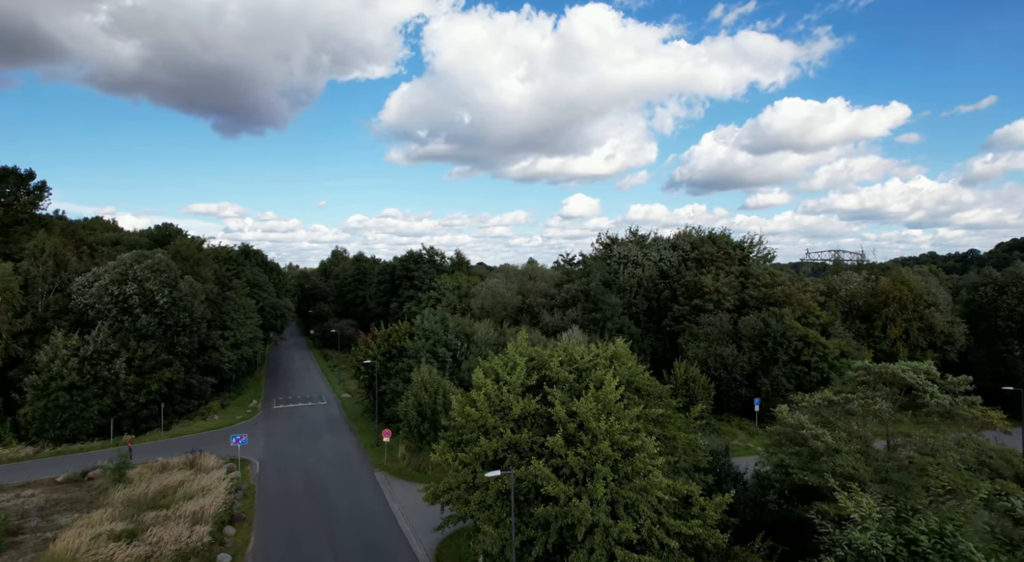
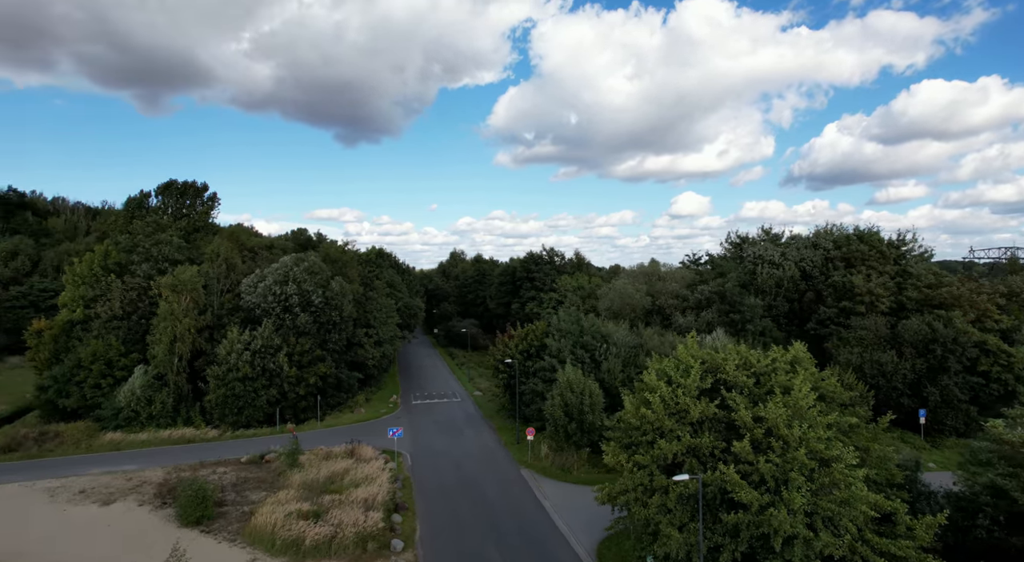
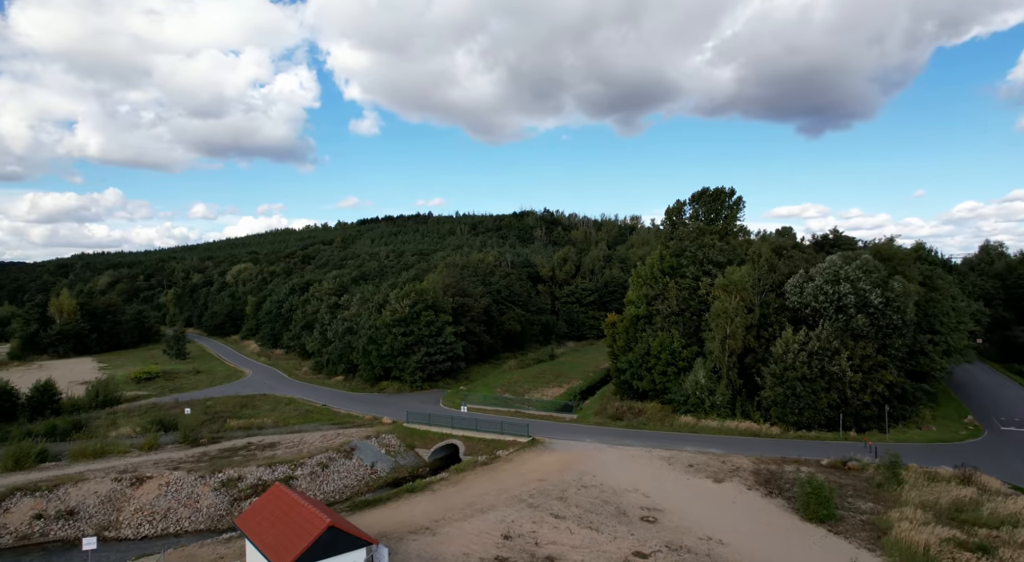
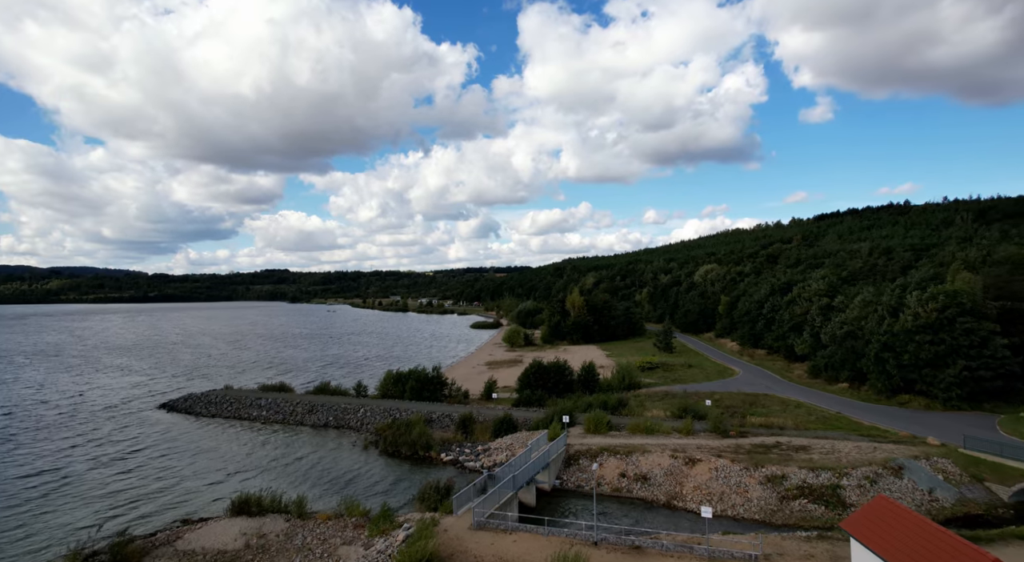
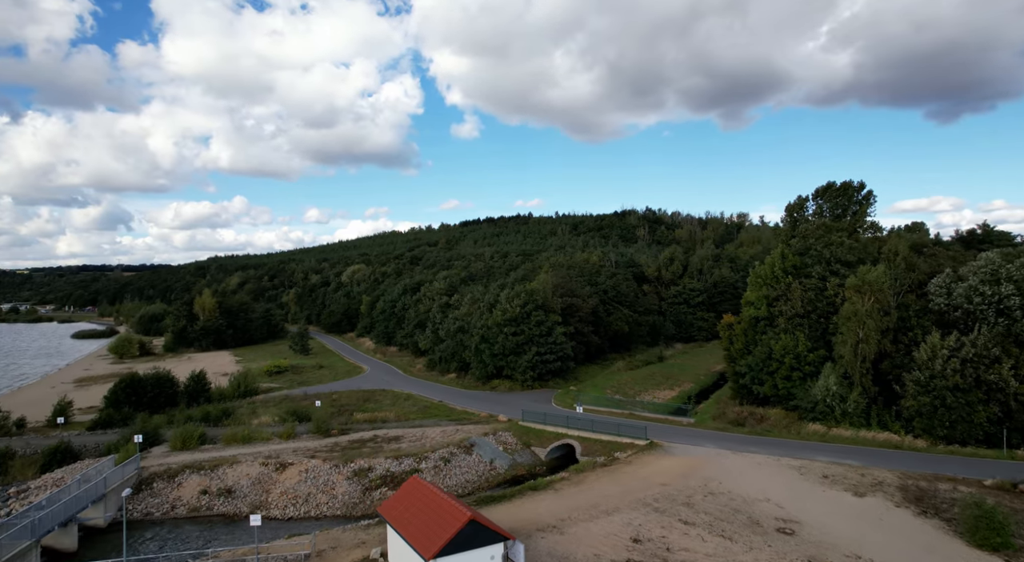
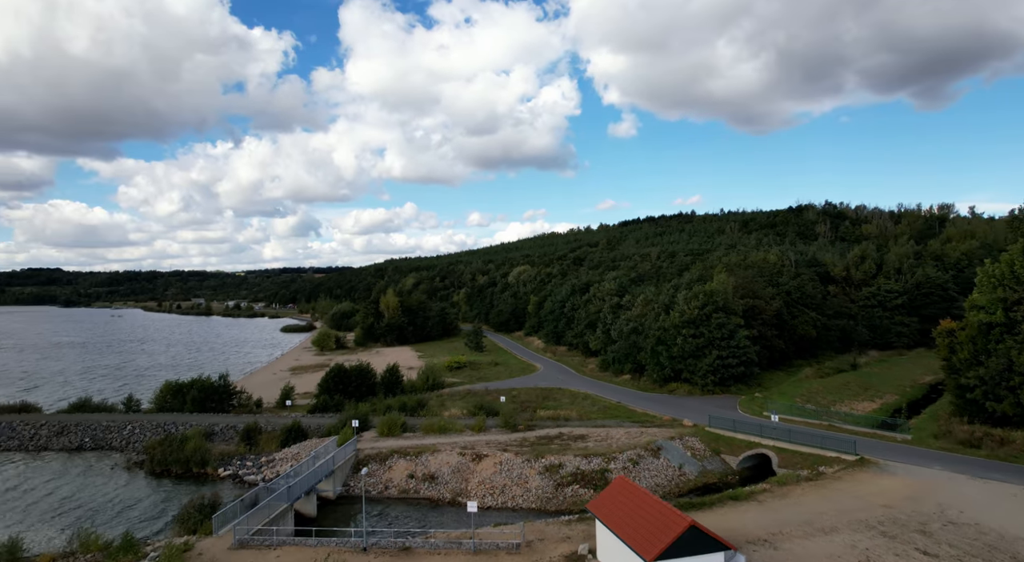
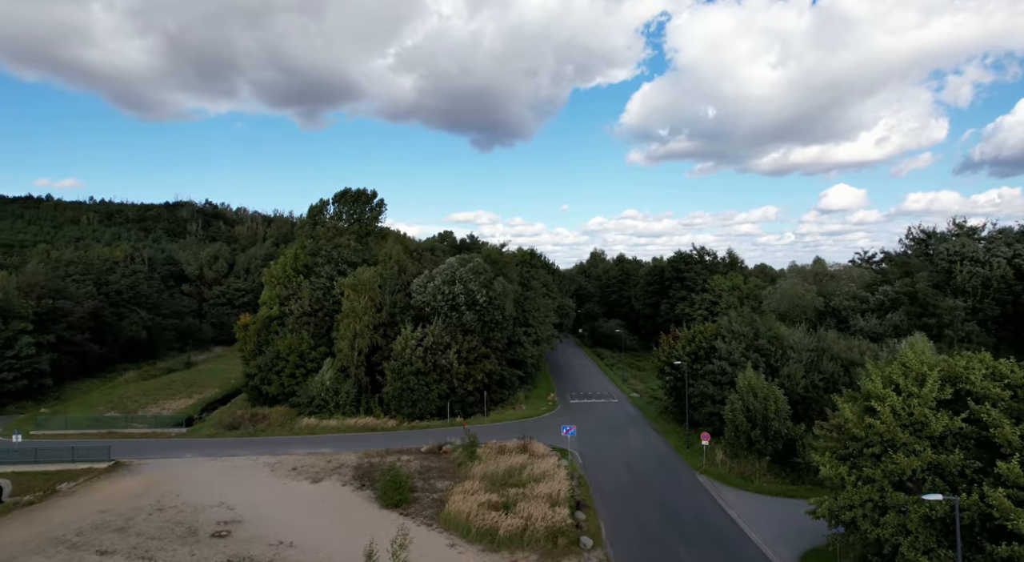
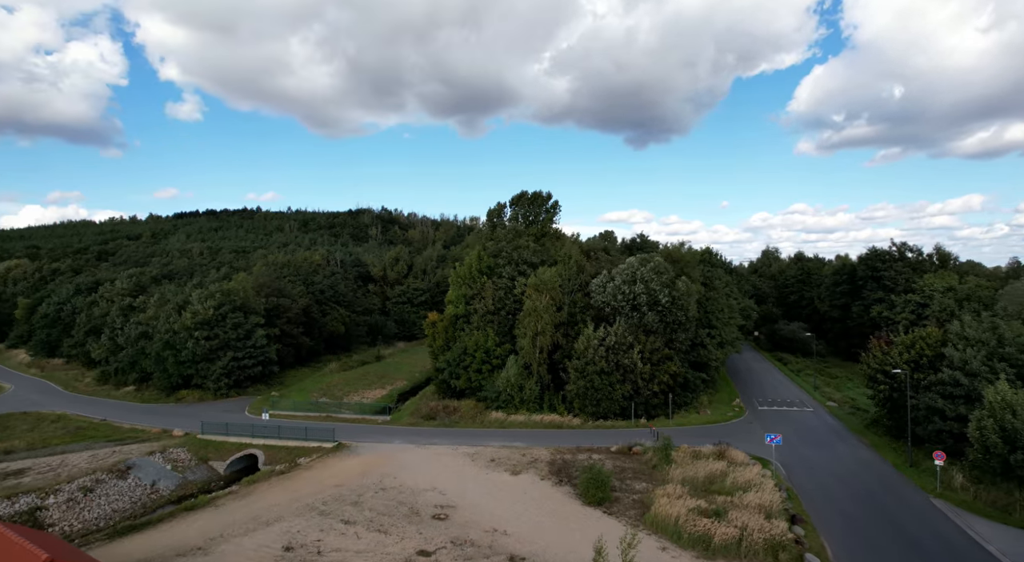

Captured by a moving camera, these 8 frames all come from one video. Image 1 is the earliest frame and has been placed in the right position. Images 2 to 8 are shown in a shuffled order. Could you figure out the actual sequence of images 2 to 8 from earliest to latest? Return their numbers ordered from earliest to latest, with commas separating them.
2, 7, 8, 3, 5, 6, 4
